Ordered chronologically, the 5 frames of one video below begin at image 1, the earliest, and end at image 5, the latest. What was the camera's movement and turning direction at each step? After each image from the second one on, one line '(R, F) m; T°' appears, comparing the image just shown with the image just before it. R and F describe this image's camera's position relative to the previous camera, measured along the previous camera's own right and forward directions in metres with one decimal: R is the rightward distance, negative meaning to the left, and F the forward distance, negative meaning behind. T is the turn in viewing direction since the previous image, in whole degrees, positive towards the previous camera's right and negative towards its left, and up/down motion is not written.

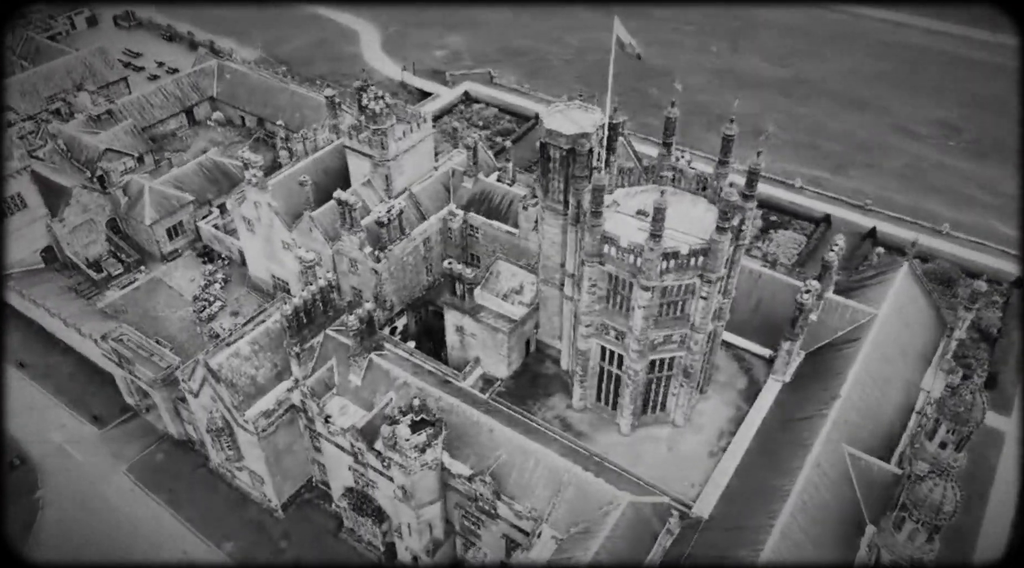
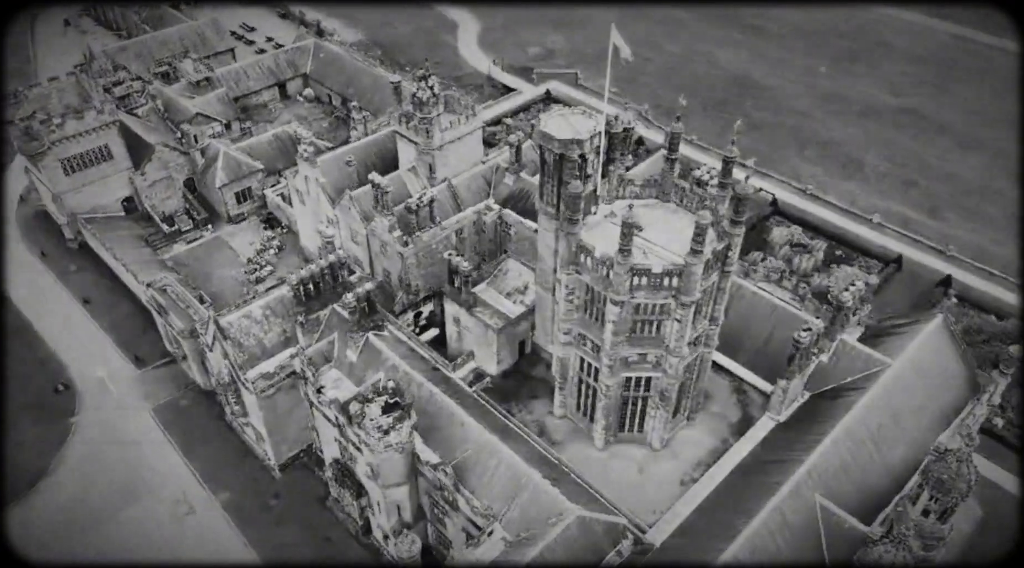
(+7.3, +0.4) m; -8°
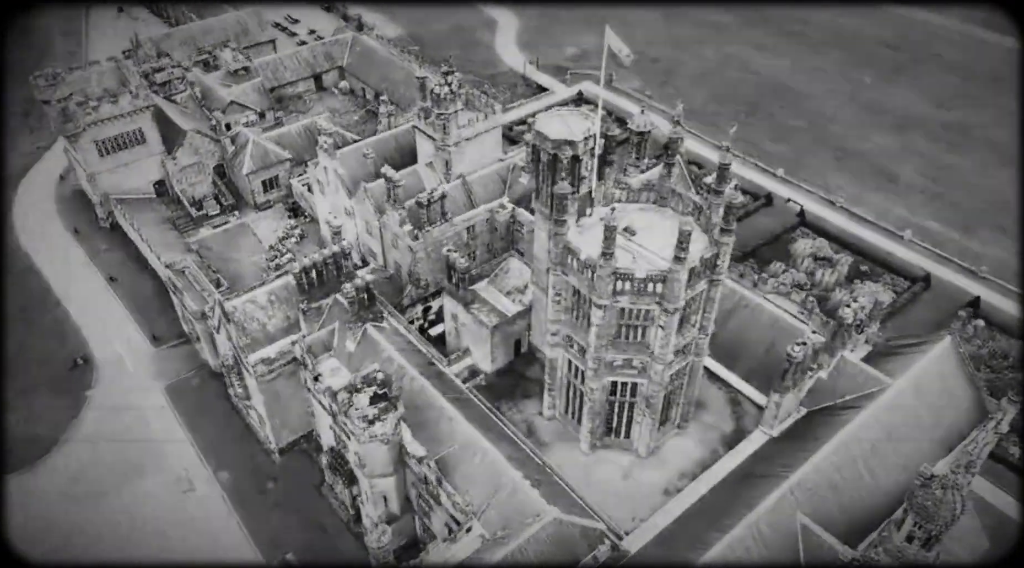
(+3.2, +0.1) m; -3°
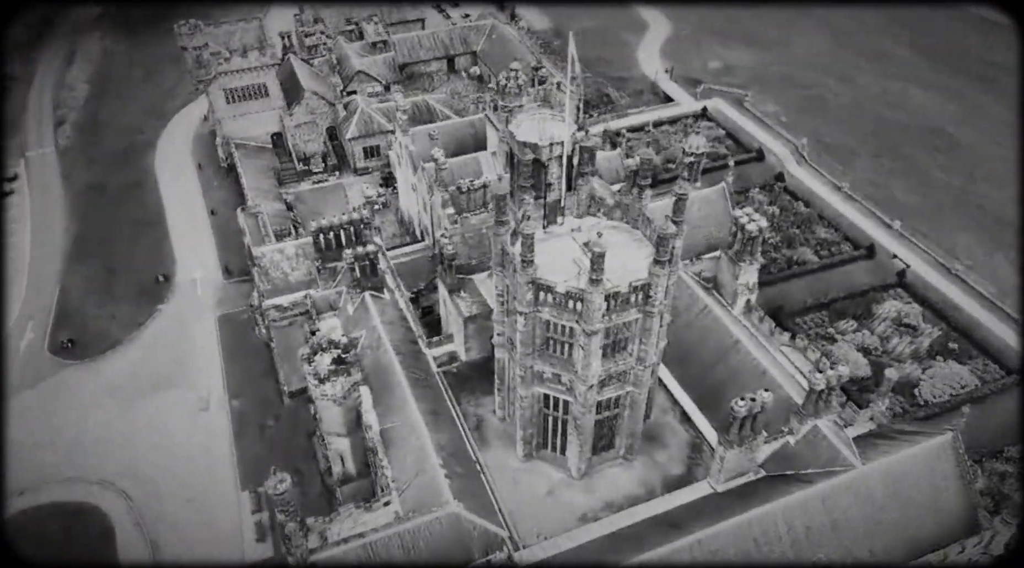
(+12.4, +1.3) m; -13°
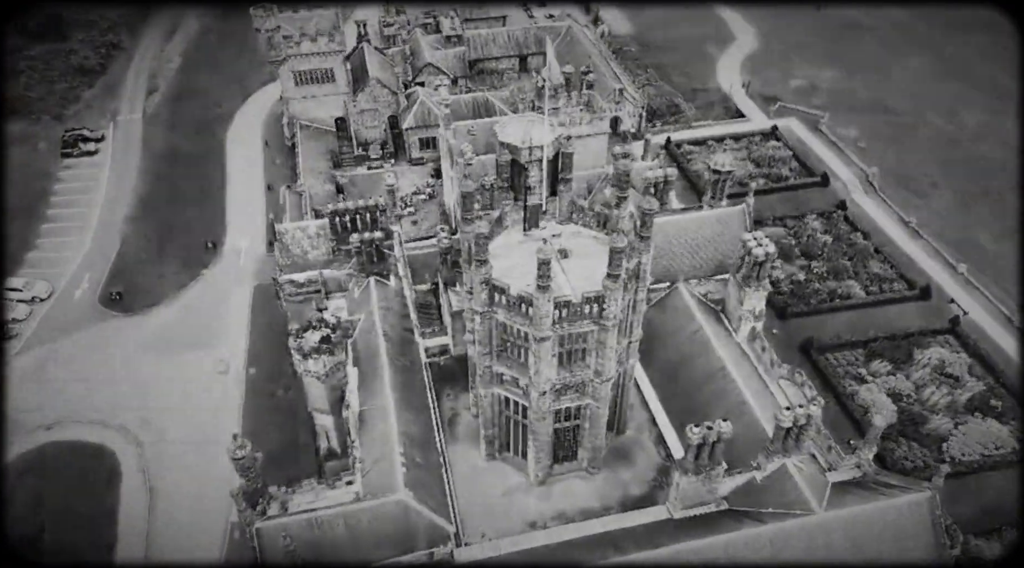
(+6.9, +0.4) m; -7°
